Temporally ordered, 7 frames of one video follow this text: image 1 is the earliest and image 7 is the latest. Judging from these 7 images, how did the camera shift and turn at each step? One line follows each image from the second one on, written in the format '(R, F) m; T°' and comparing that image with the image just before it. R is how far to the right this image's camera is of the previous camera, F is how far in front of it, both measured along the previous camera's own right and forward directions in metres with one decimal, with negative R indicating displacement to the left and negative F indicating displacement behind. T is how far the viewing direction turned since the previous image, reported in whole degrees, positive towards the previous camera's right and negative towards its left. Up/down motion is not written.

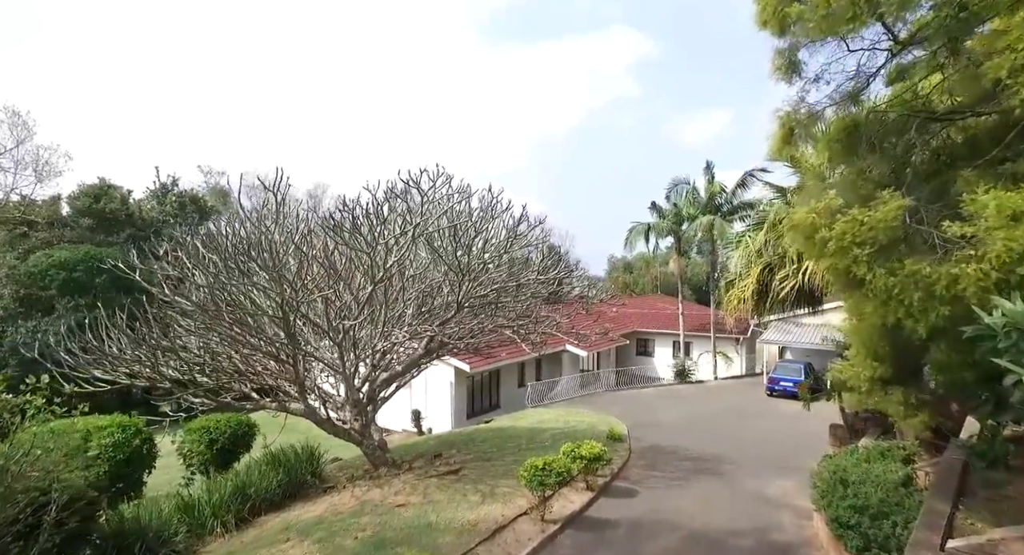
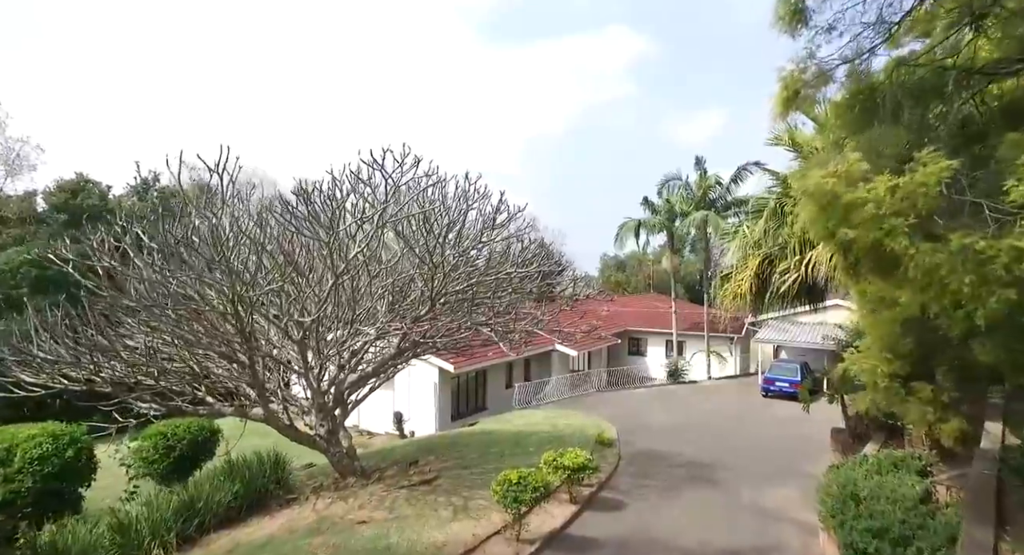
(+0.3, +0.9) m; +1°
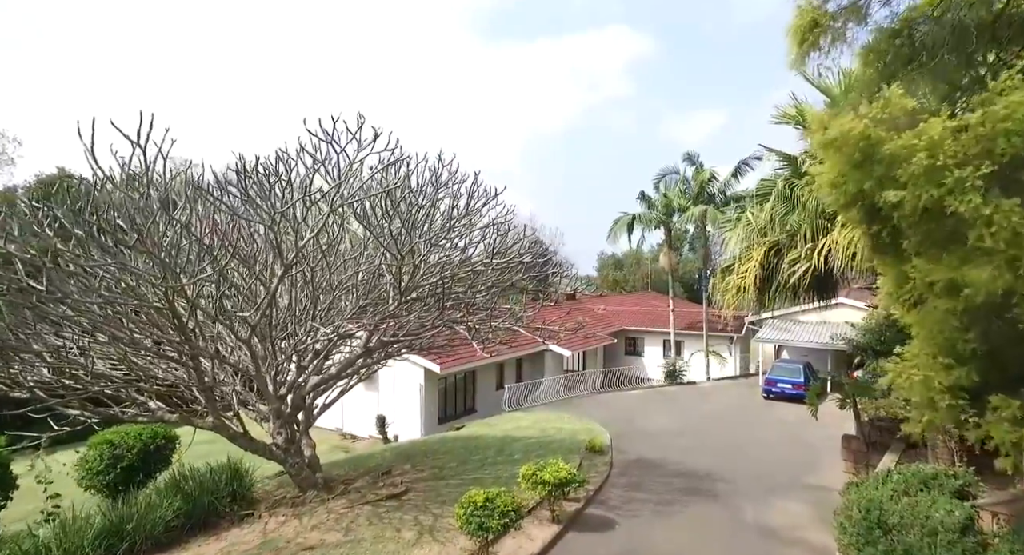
(+0.3, +1.1) m; 0°
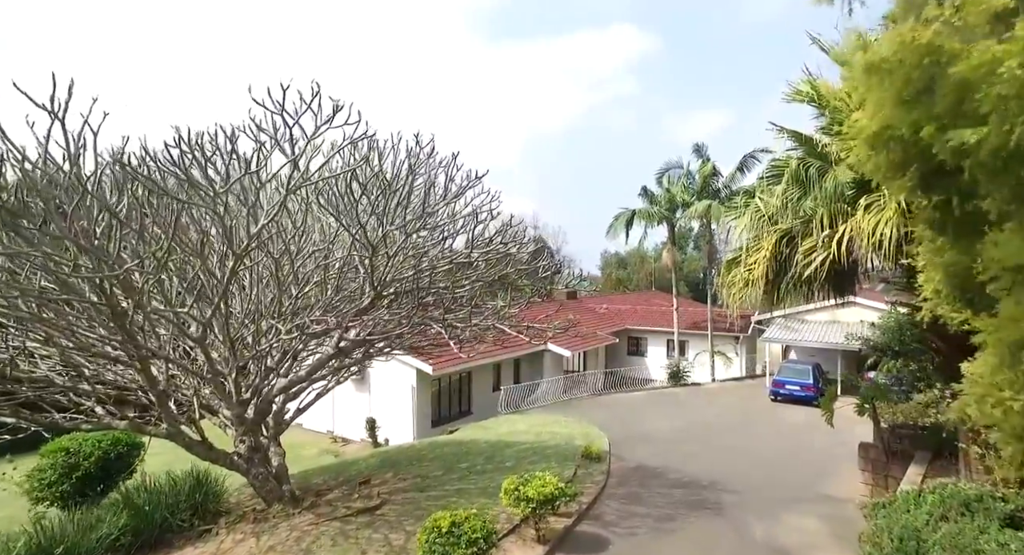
(+0.3, +0.9) m; 0°
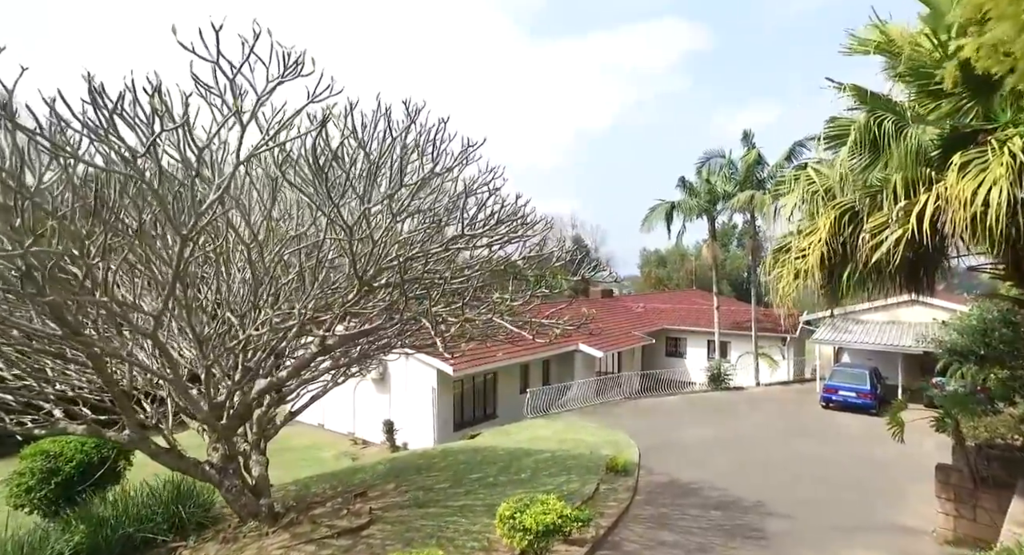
(+0.4, +1.2) m; -4°
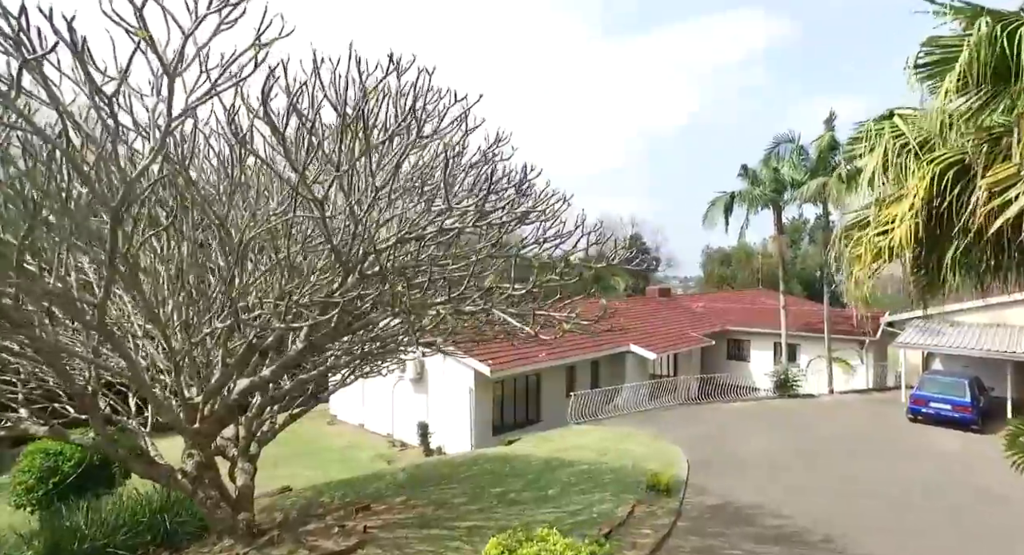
(+0.6, +1.3) m; -6°
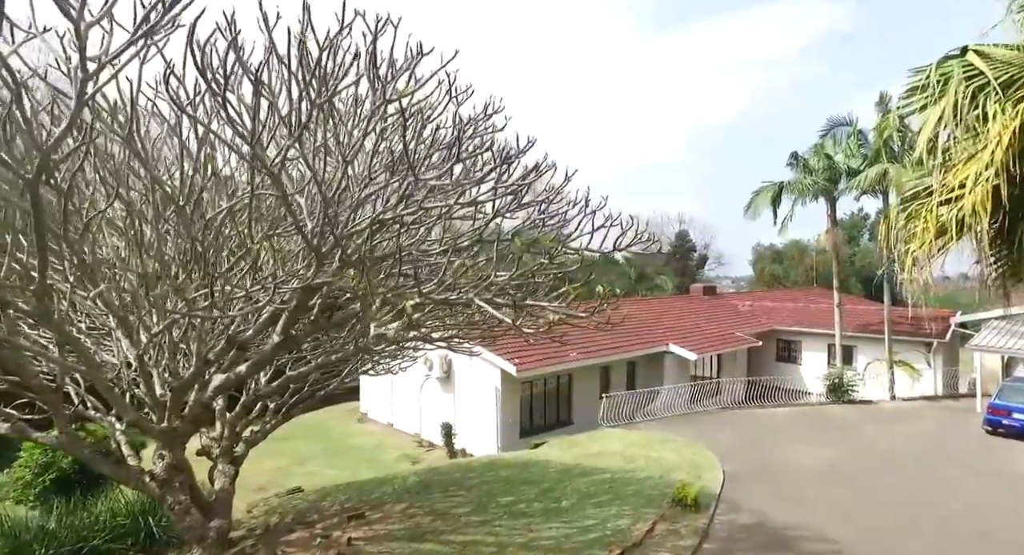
(+0.5, +0.9) m; -4°
